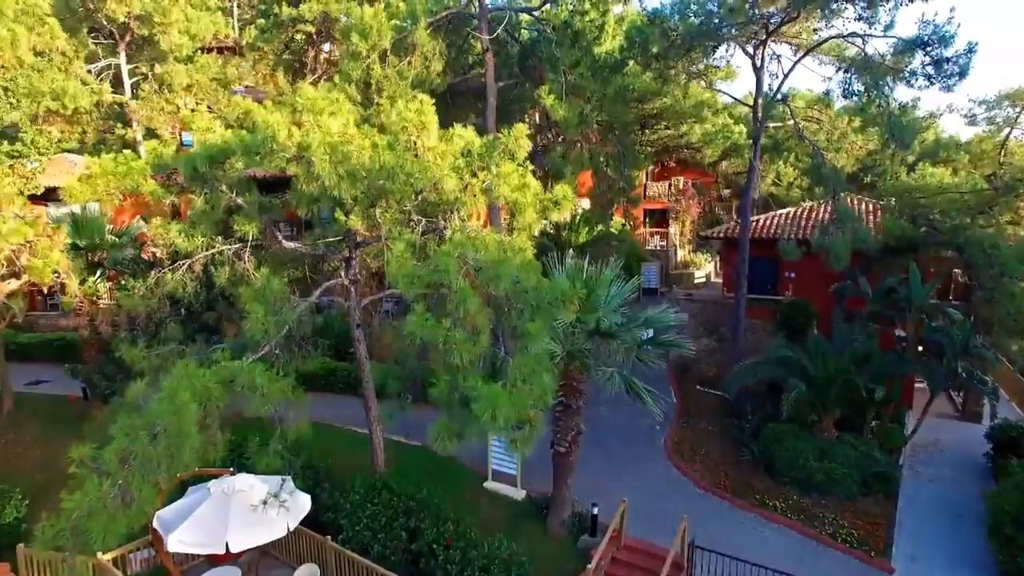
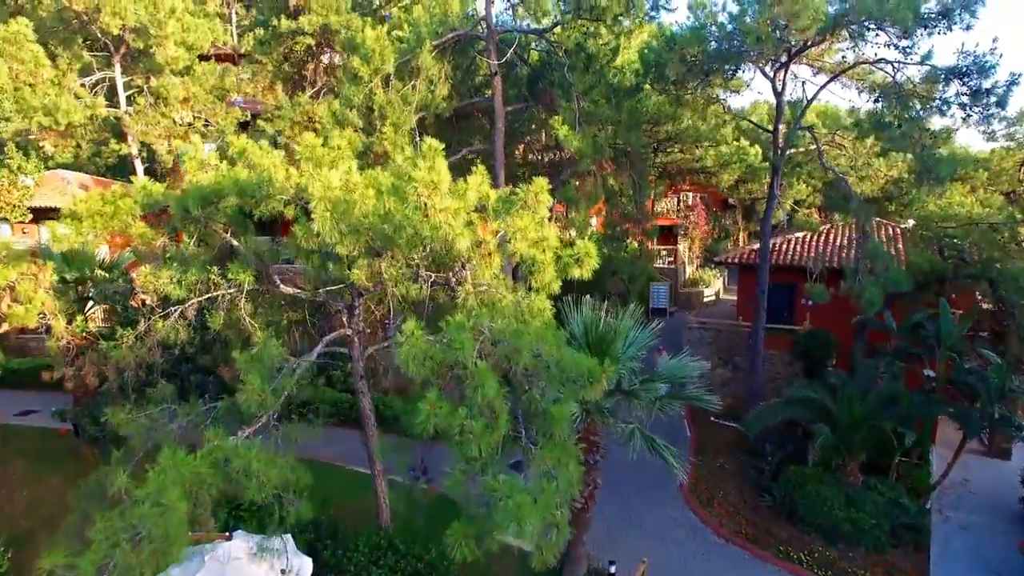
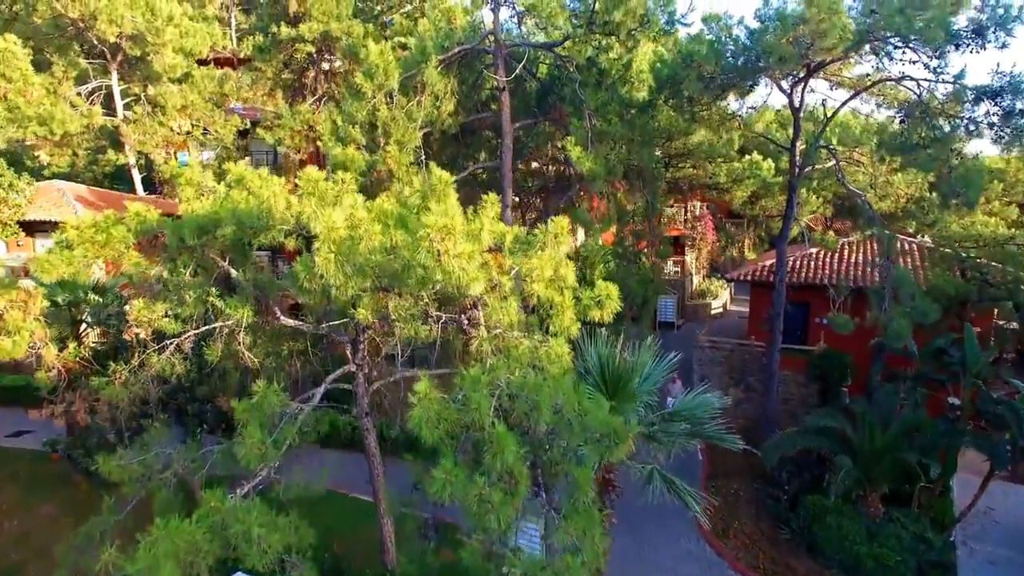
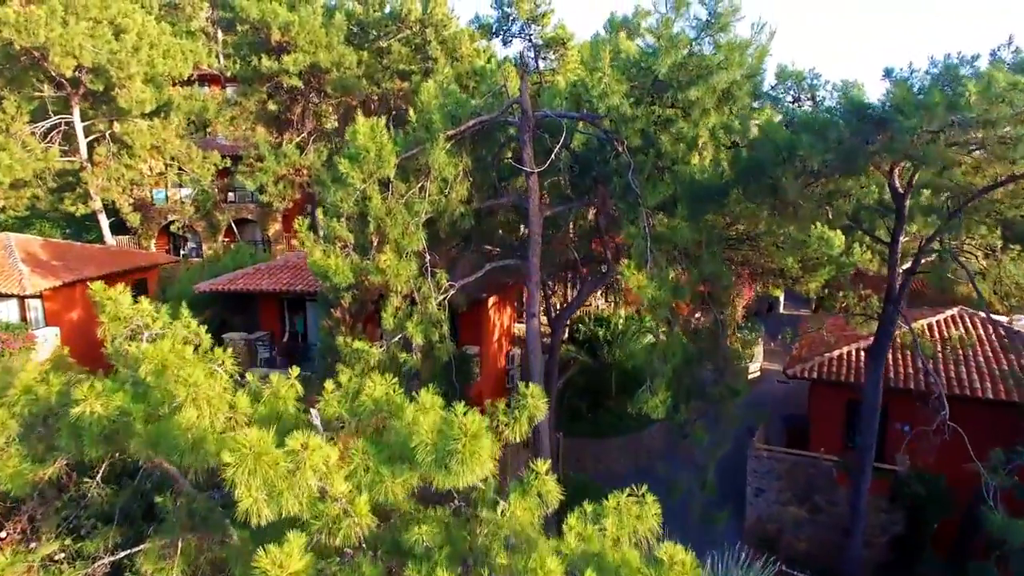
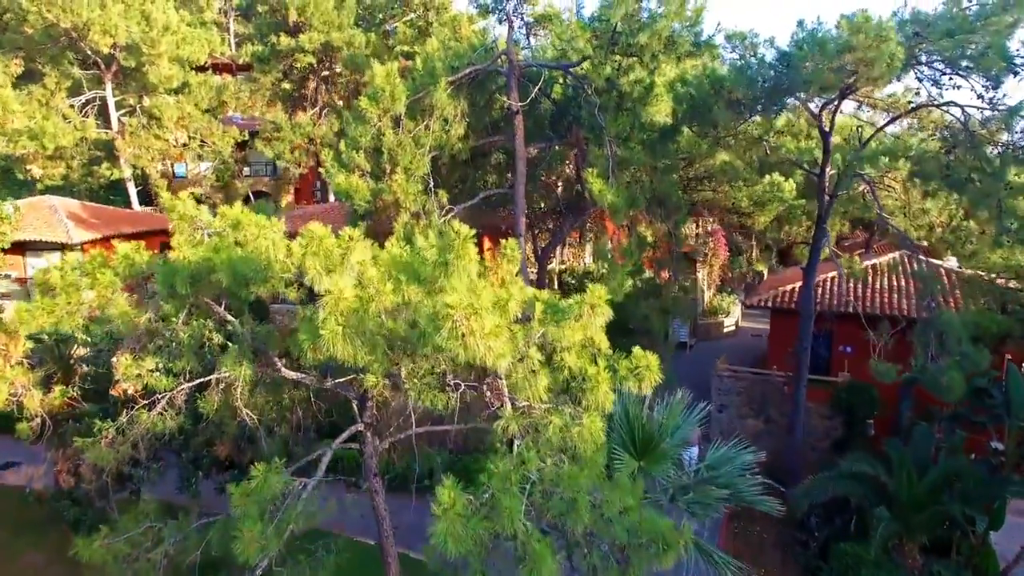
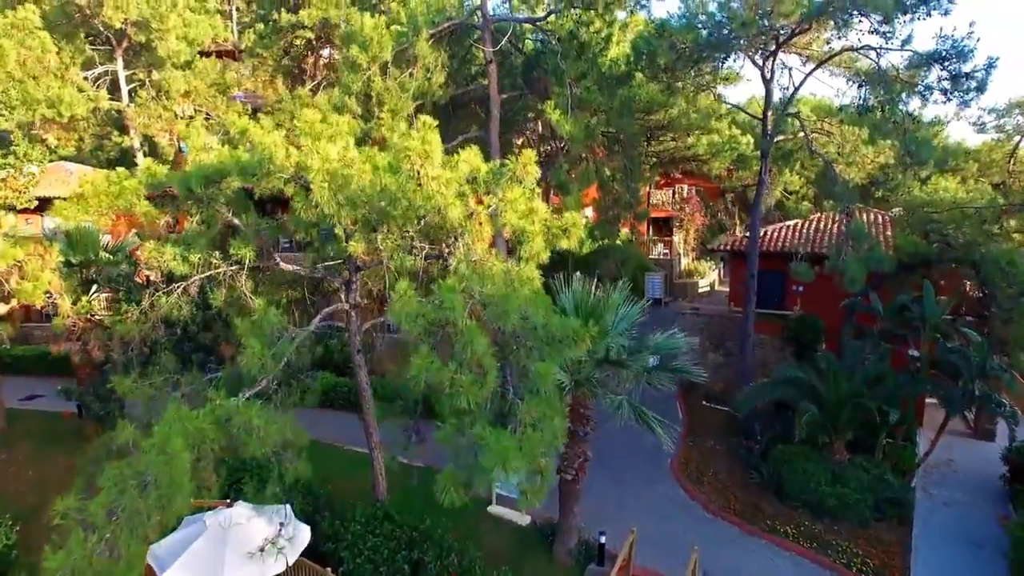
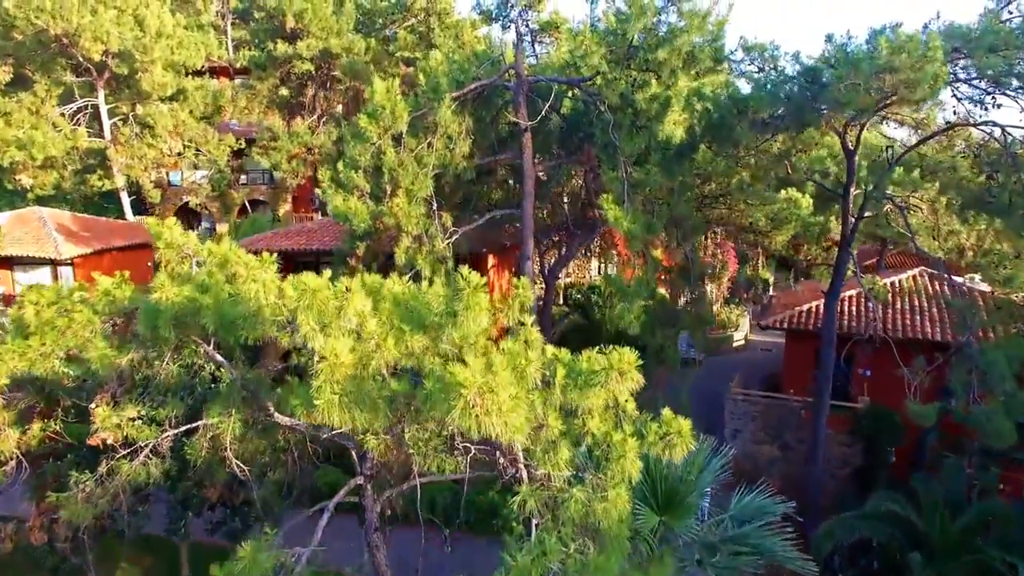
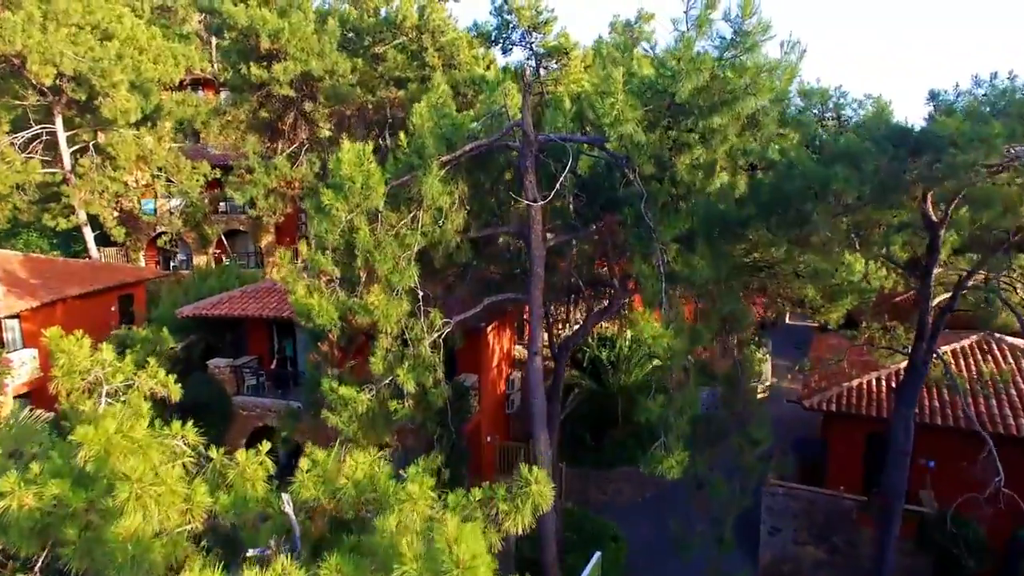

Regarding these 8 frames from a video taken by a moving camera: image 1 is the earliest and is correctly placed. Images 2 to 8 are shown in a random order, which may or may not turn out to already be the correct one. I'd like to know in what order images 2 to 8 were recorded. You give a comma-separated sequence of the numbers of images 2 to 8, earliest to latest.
6, 2, 3, 5, 7, 4, 8
